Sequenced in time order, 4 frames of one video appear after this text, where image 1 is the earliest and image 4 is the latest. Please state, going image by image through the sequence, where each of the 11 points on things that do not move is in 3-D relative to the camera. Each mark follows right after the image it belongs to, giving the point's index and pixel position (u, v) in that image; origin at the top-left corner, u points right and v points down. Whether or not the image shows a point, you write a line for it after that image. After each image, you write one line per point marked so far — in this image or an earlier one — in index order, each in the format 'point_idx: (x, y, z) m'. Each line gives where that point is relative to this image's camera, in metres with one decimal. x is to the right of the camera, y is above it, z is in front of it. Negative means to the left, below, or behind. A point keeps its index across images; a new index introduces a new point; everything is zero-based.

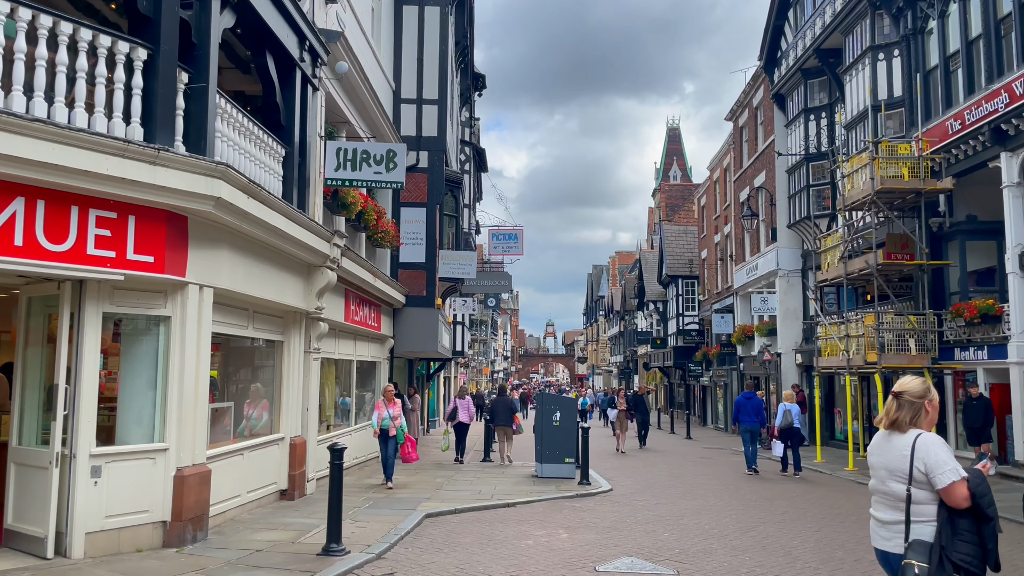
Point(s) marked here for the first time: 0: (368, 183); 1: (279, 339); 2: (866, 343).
0: (-2.1, +1.6, +12.0) m
1: (-3.1, -0.7, +10.7) m
2: (+7.5, -1.1, +17.0) m
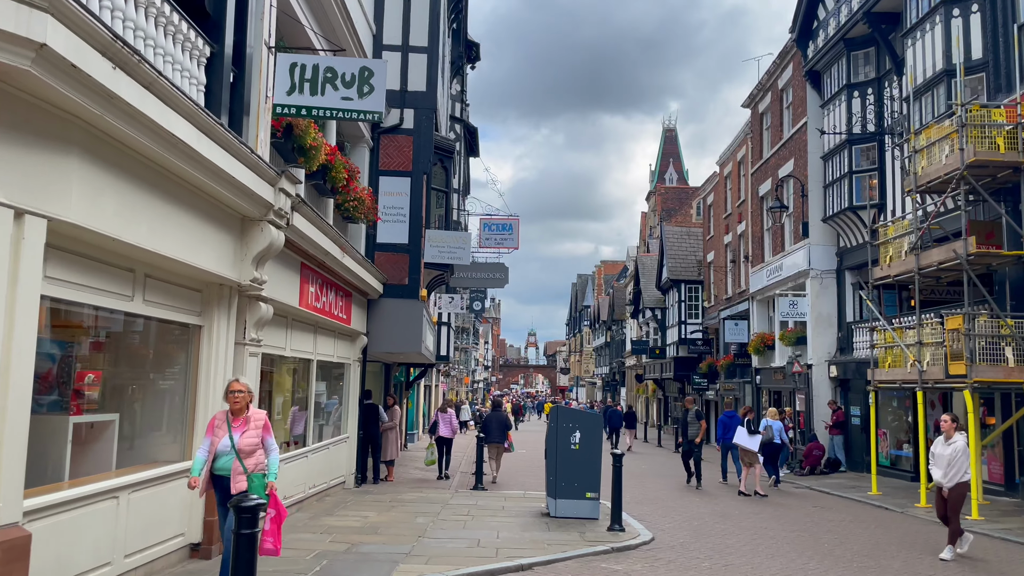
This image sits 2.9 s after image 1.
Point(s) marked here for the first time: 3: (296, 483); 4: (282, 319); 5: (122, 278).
0: (-1.9, +1.9, +8.7) m
1: (-2.9, -0.3, +7.4) m
2: (+7.5, -1.1, +13.9) m
3: (-2.8, -2.6, +10.6) m
4: (-2.8, -0.4, +9.7) m
5: (-2.9, +0.1, +6.1) m
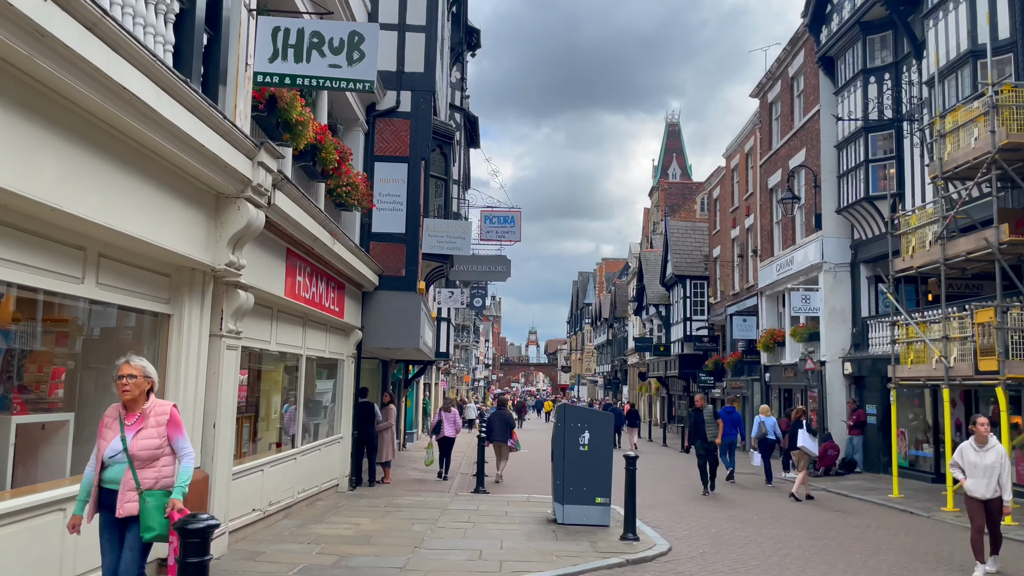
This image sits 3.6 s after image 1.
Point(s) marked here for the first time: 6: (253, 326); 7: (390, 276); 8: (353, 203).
0: (-1.9, +2.0, +7.9) m
1: (-2.9, -0.2, +6.6) m
2: (+7.6, -0.9, +13.1) m
3: (-2.8, -2.4, +9.8) m
4: (-2.7, -0.2, +8.9) m
5: (-2.9, +0.2, +5.3) m
6: (-2.7, -0.4, +8.4) m
7: (-2.1, +0.2, +14.2) m
8: (-2.3, +1.3, +11.9) m
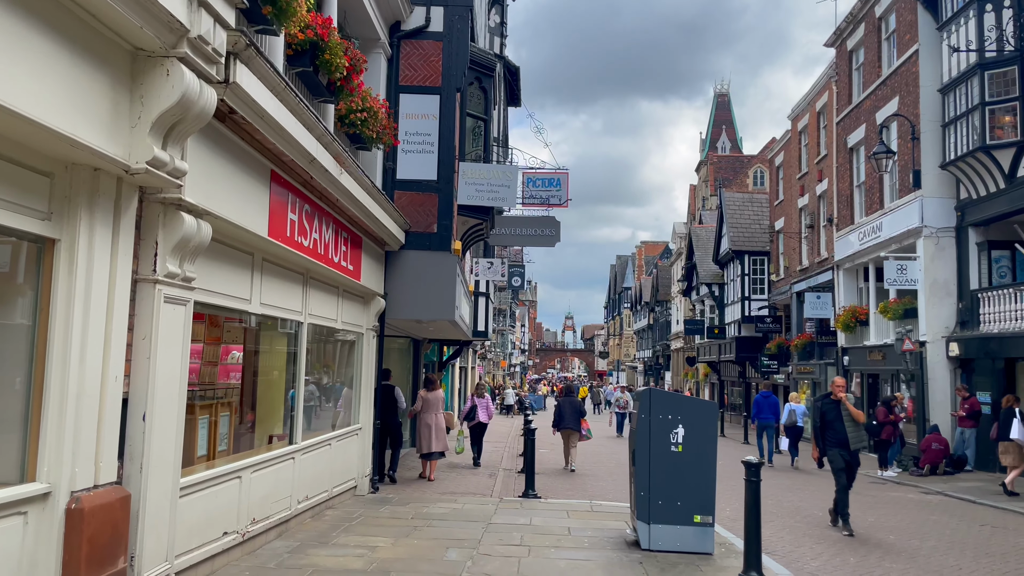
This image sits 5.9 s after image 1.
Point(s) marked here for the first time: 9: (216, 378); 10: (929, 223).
0: (-1.4, +2.5, +5.3) m
1: (-2.4, +0.3, +4.1) m
2: (+8.3, -0.4, +10.2) m
3: (-2.2, -1.9, +7.4) m
4: (-2.2, +0.3, +6.4) m
5: (-2.5, +0.6, +2.8) m
6: (-2.2, +0.1, +5.9) m
7: (-1.3, +0.8, +11.6) m
8: (-1.6, +1.8, +9.4) m
9: (-2.4, -0.7, +6.4) m
10: (+9.5, +1.5, +18.3) m
